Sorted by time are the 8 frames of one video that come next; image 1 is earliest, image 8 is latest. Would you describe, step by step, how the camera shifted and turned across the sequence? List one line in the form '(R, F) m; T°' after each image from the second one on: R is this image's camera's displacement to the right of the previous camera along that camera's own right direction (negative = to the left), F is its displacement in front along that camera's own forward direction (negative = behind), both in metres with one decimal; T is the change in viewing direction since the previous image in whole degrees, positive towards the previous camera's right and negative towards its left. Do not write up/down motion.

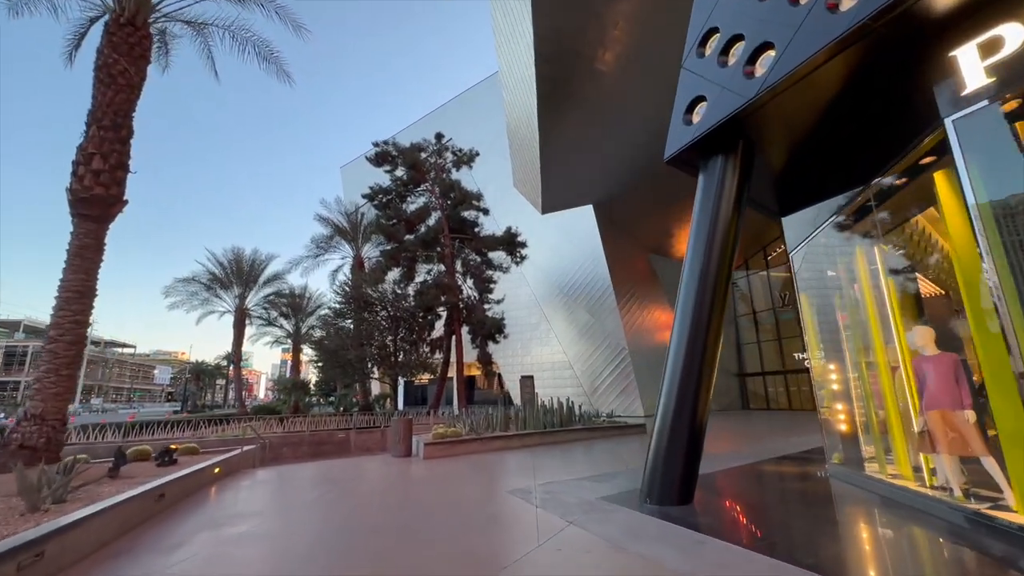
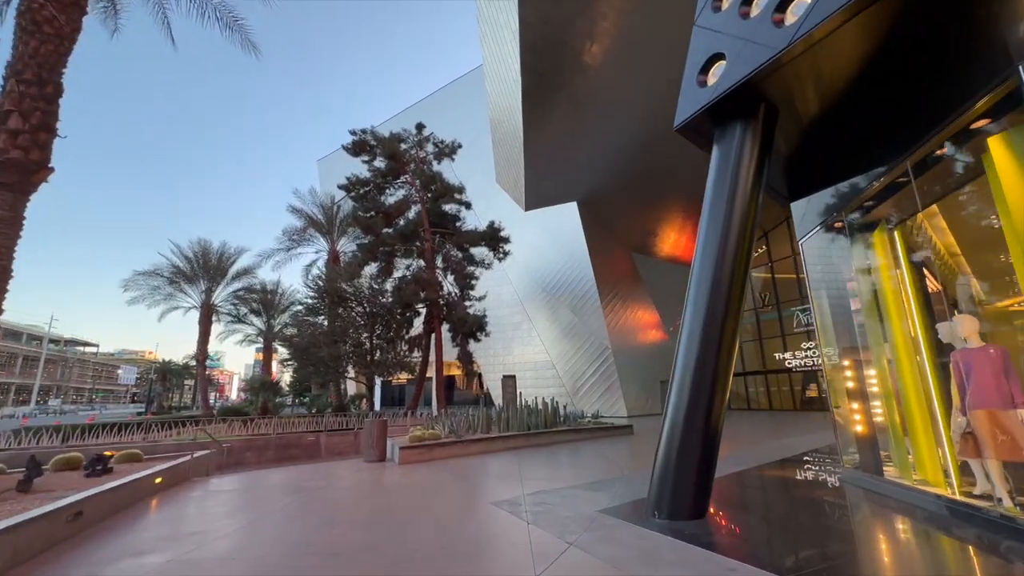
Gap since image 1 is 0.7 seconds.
(-0.1, +0.4) m; +3°
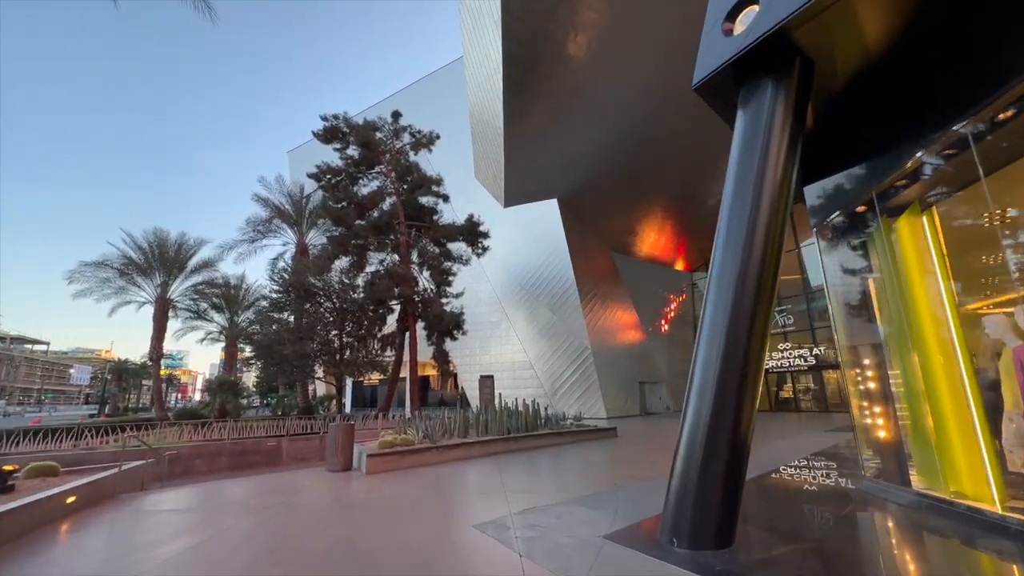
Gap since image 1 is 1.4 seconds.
(-0.1, +0.5) m; +3°
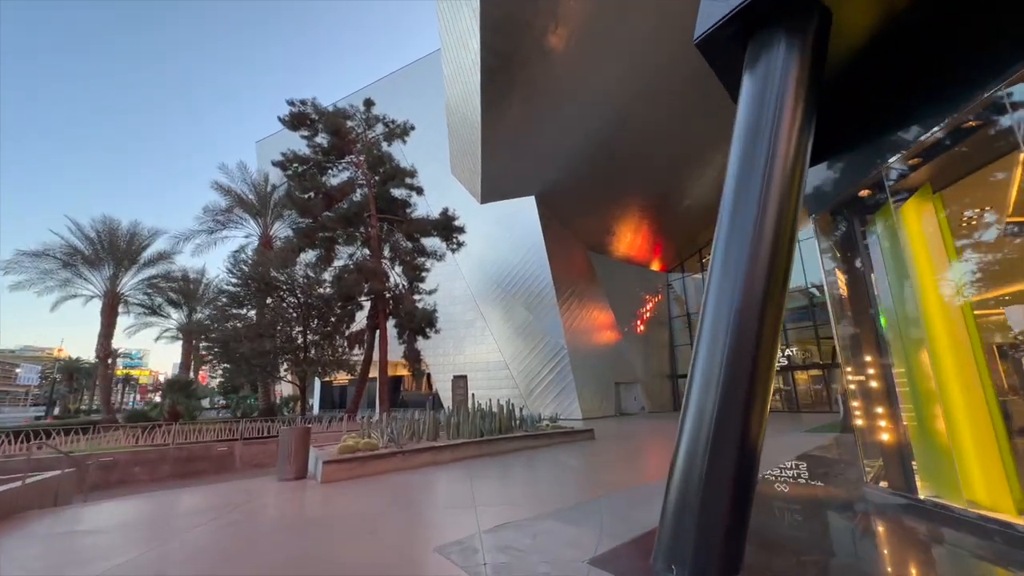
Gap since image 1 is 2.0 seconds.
(0.0, +0.4) m; +3°
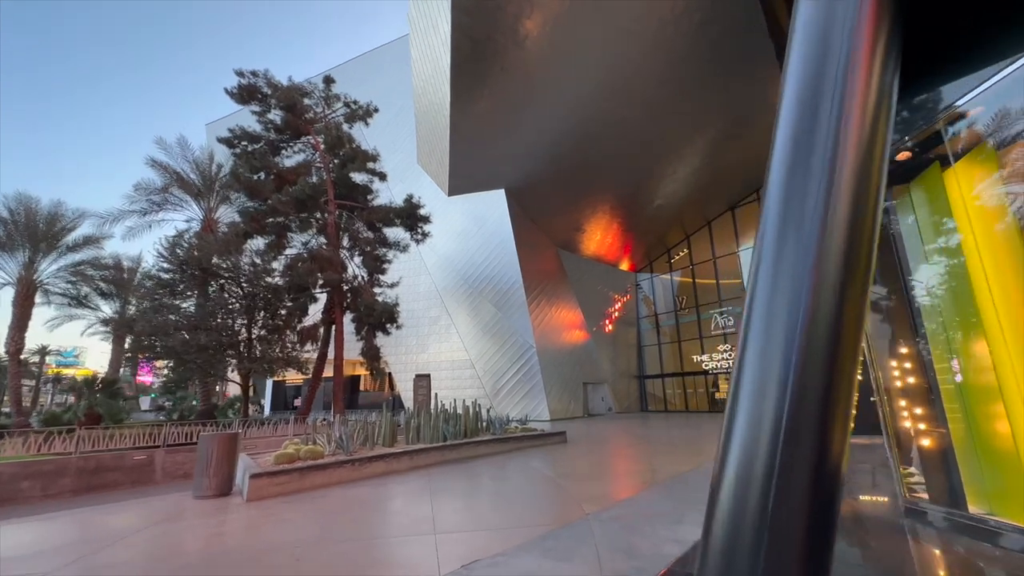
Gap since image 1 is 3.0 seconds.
(0.0, +0.6) m; +4°
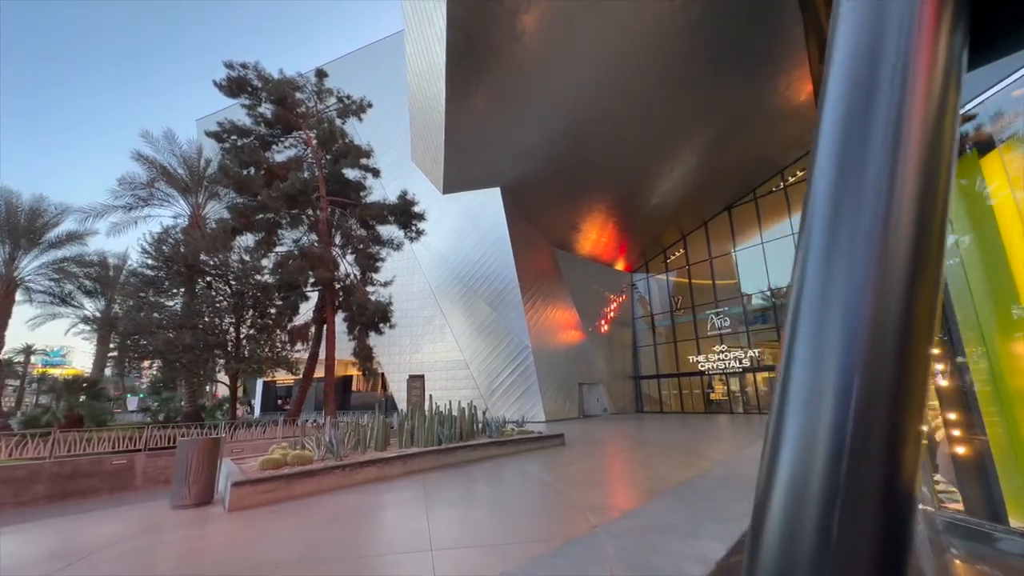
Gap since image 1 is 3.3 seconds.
(-0.1, +0.2) m; +1°
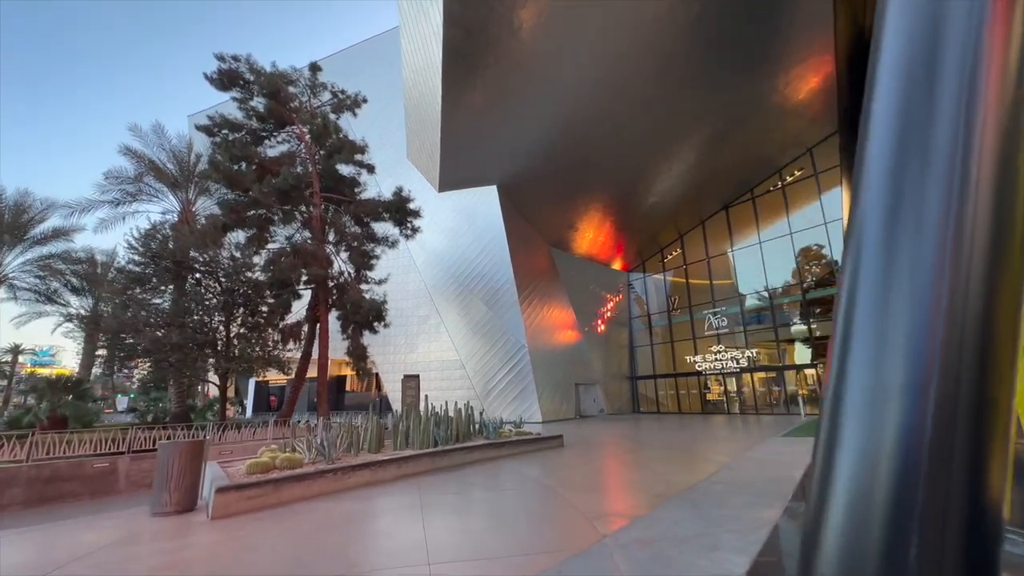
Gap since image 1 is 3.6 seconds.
(-0.1, +0.2) m; +1°
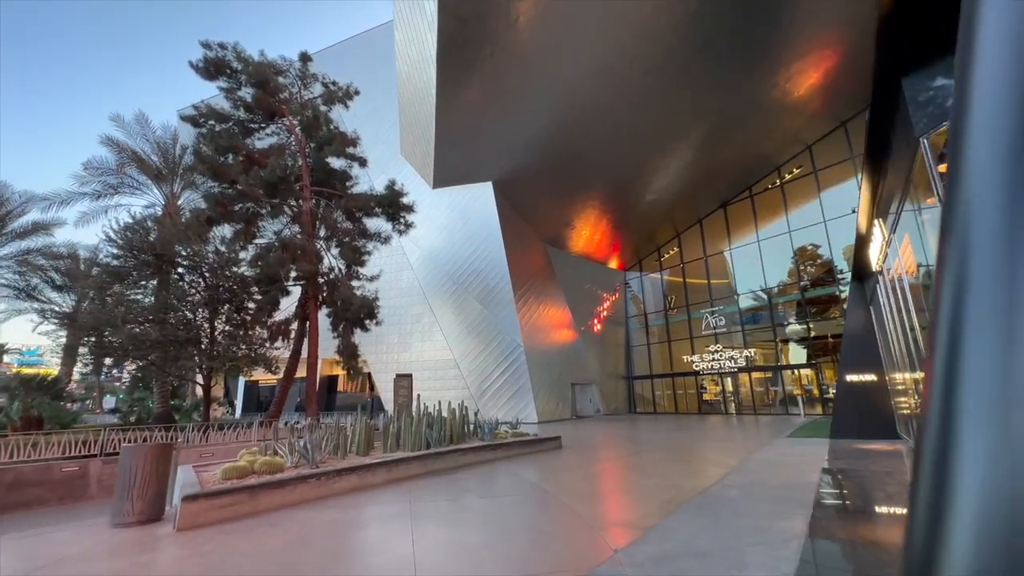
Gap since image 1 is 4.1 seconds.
(0.0, +0.3) m; +1°
